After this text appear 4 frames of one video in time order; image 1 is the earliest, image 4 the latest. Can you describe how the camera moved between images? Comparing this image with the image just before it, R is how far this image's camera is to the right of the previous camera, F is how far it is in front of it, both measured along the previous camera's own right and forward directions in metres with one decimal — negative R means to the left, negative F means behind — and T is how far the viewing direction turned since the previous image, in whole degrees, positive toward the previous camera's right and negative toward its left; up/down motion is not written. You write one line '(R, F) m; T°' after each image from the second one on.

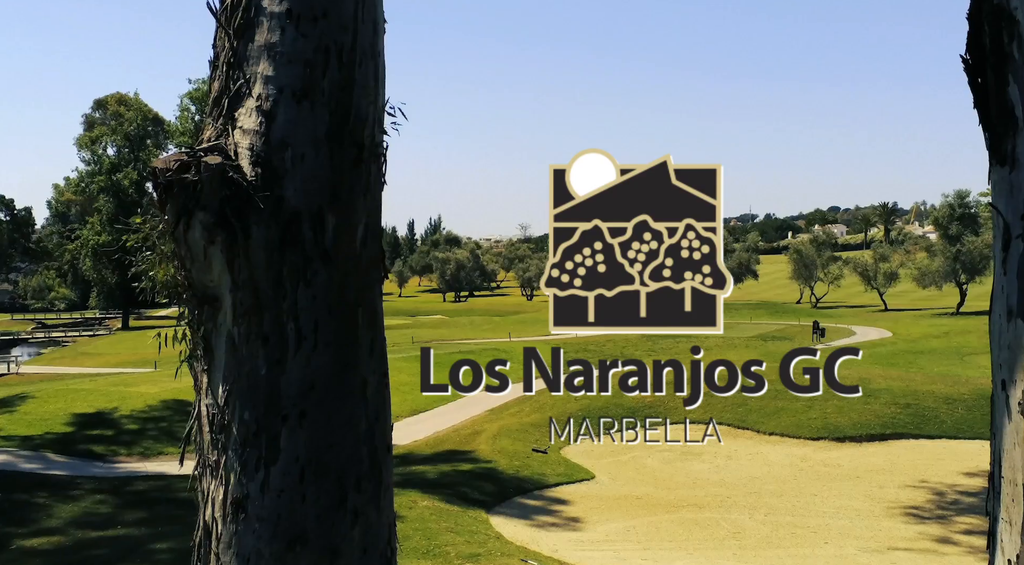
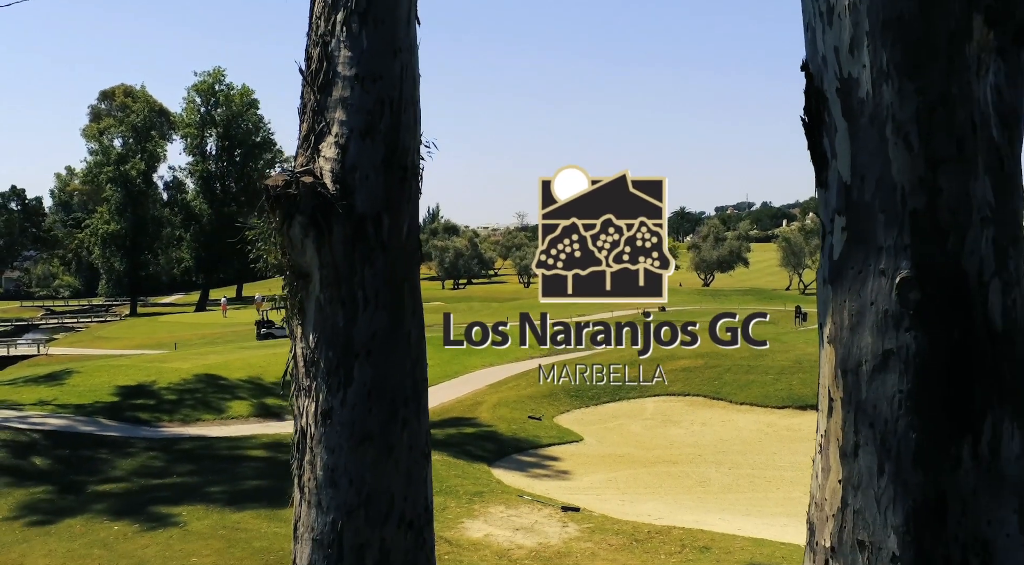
(0.0, -2.4) m; 0°
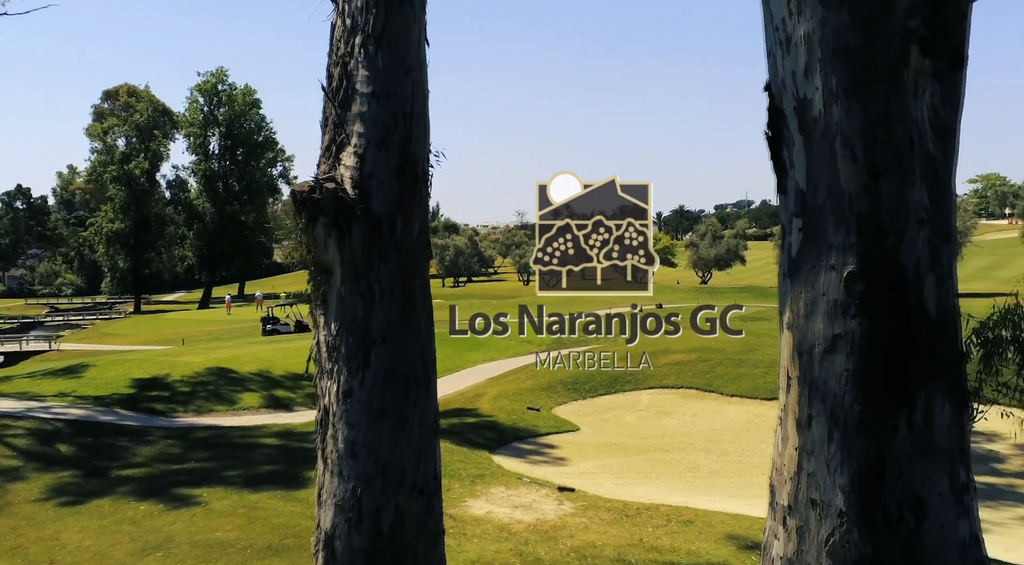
(0.0, -0.9) m; 0°
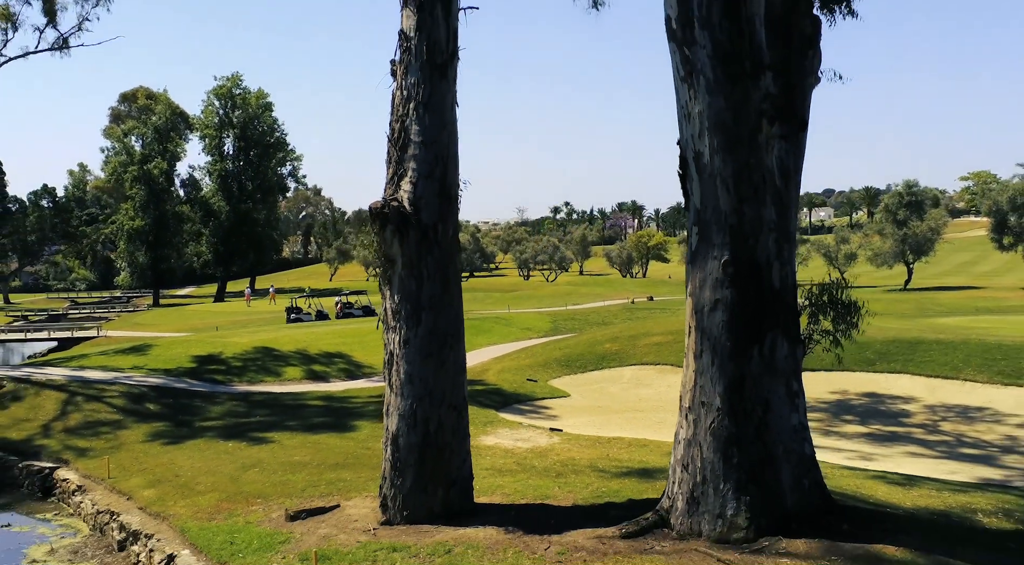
(0.0, -4.3) m; 0°
